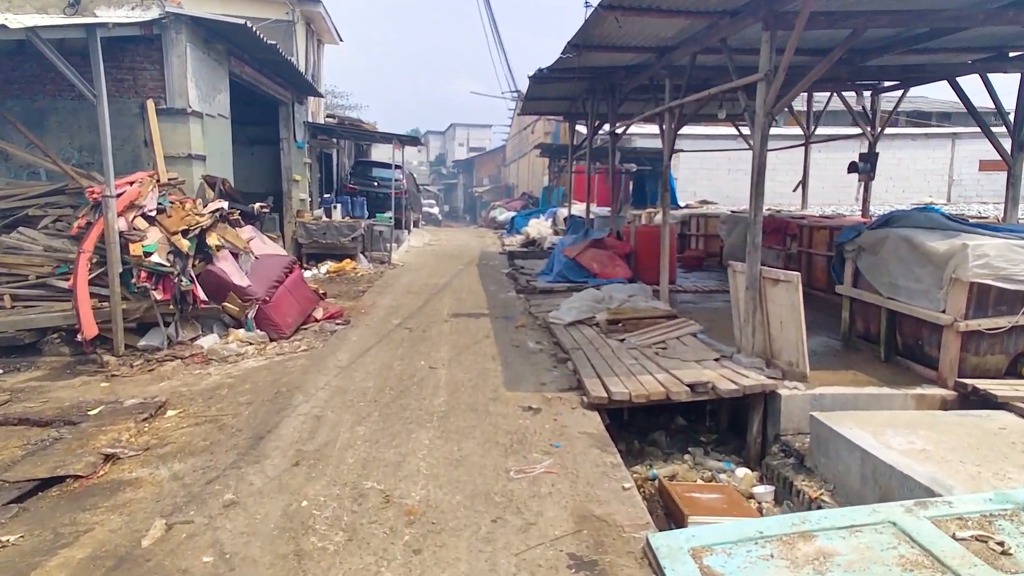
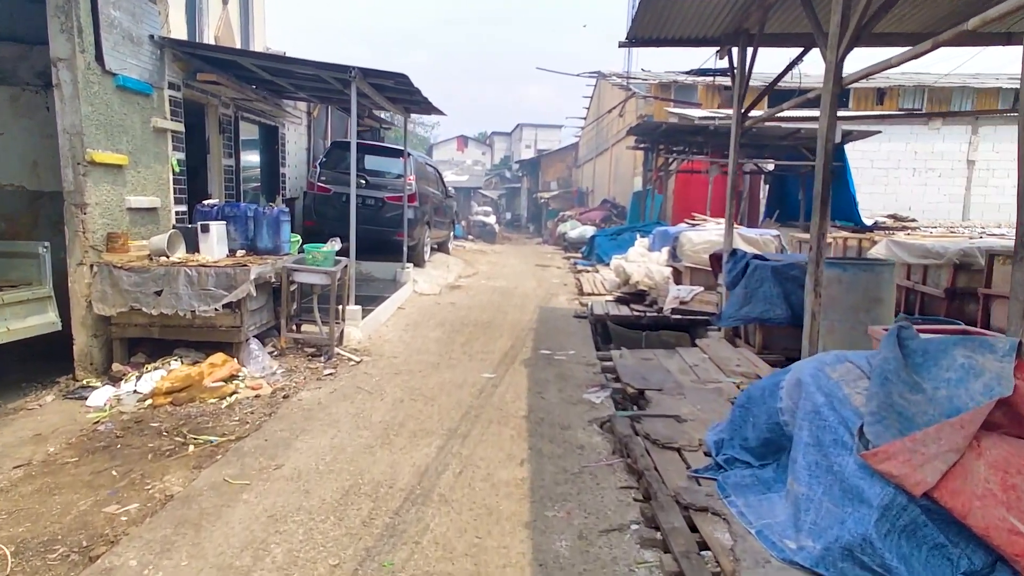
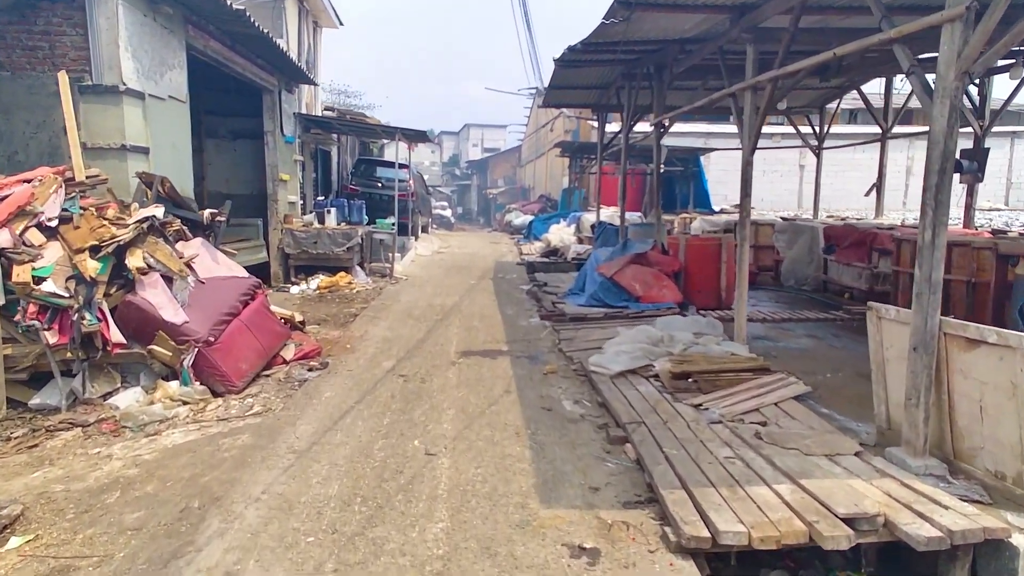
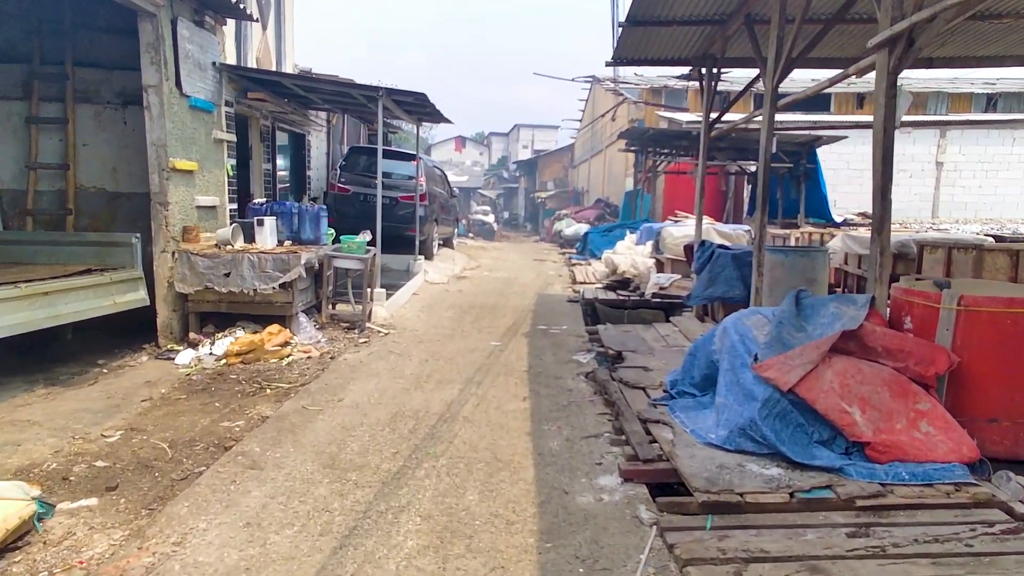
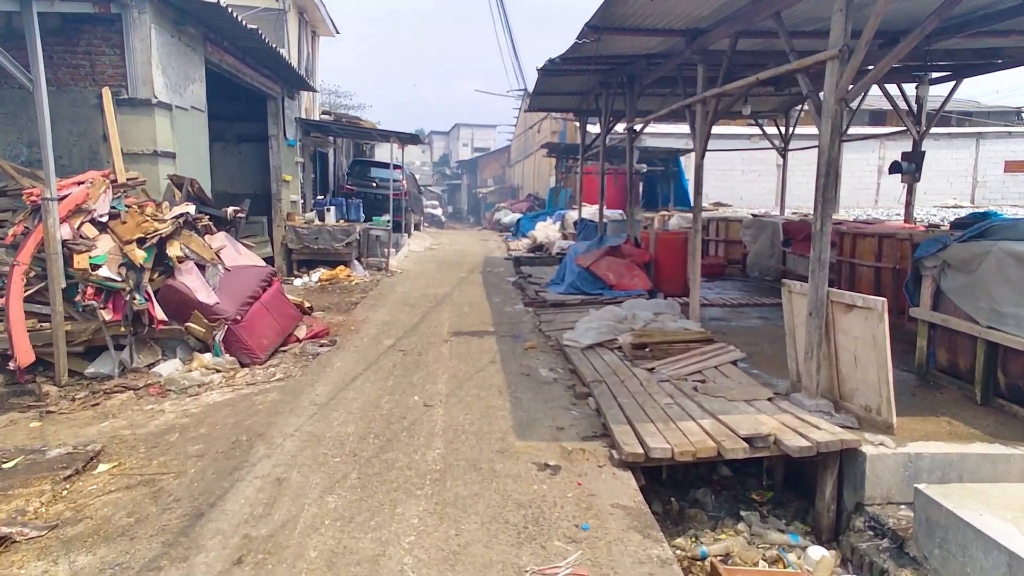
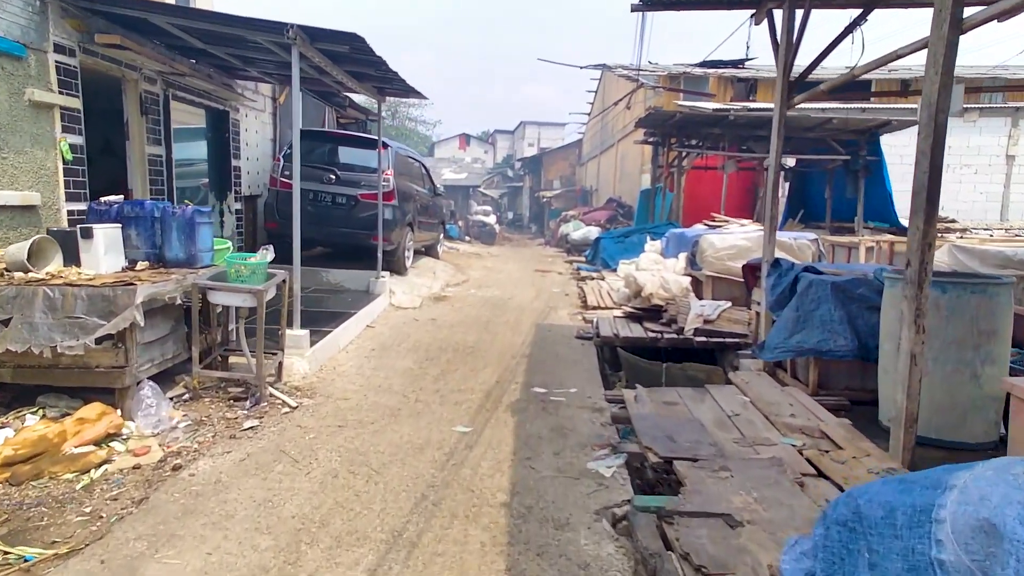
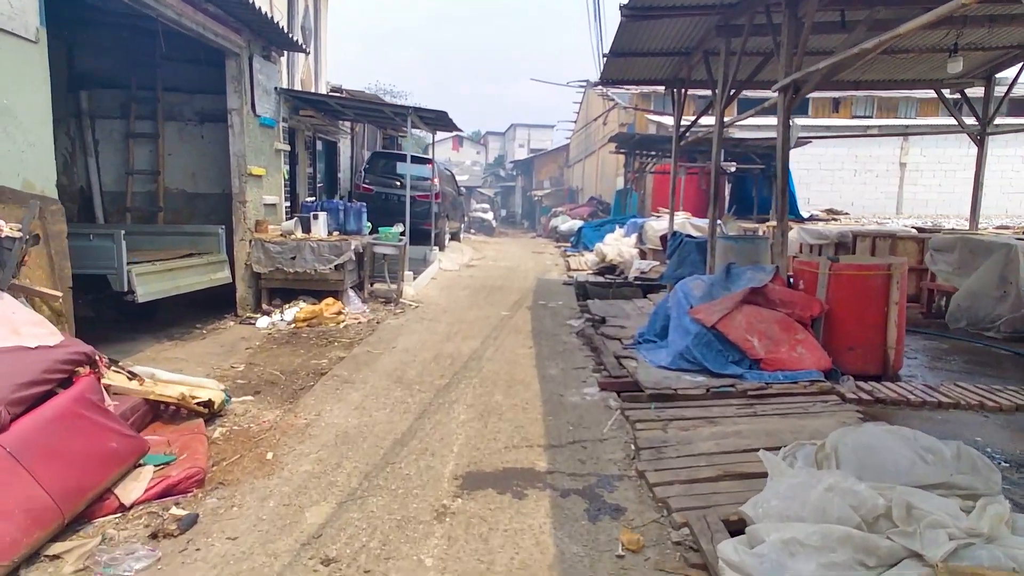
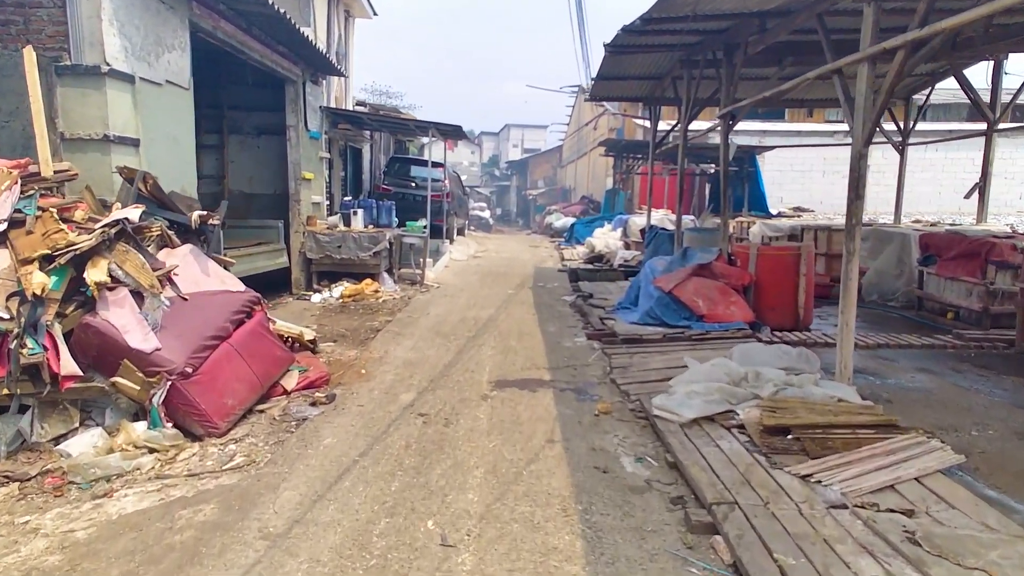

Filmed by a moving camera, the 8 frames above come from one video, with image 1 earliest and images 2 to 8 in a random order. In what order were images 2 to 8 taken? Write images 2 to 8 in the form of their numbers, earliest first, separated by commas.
5, 3, 8, 7, 4, 2, 6
